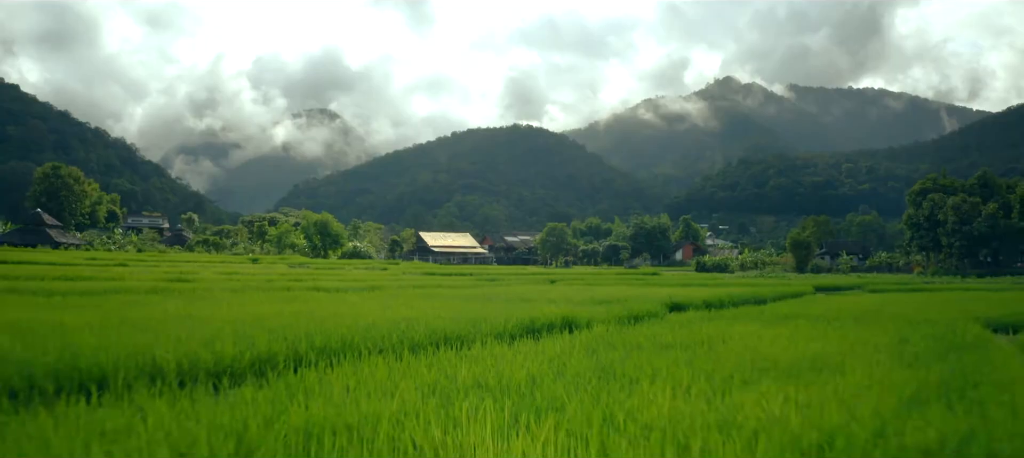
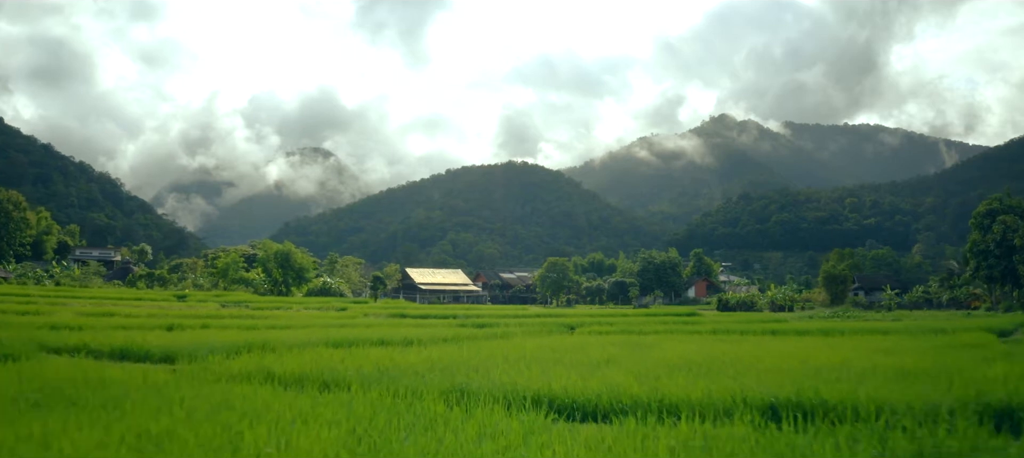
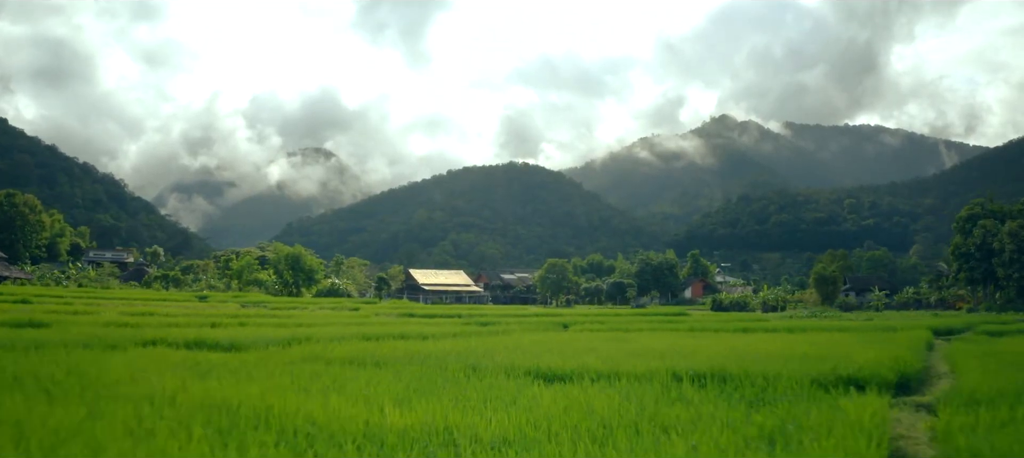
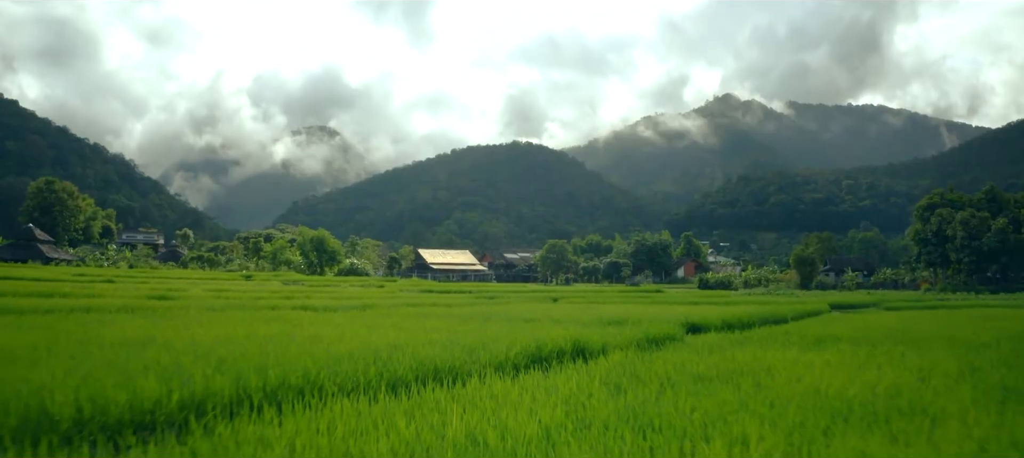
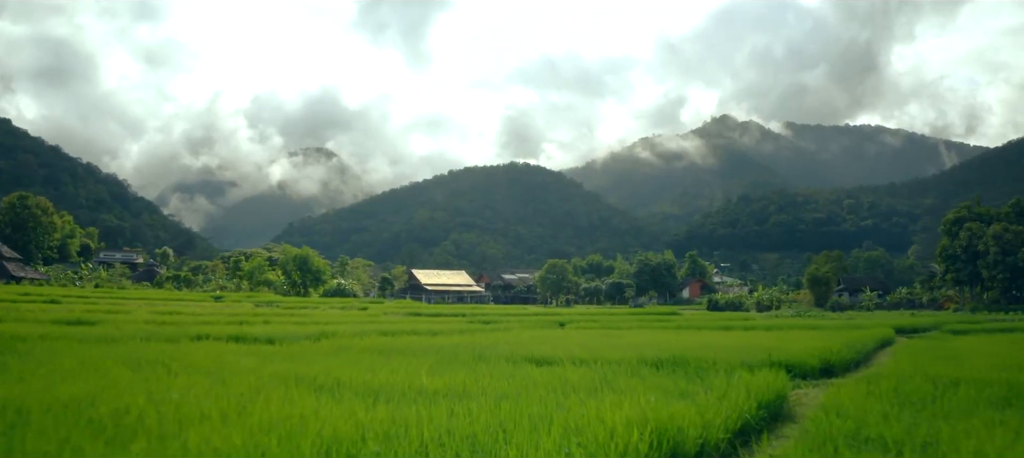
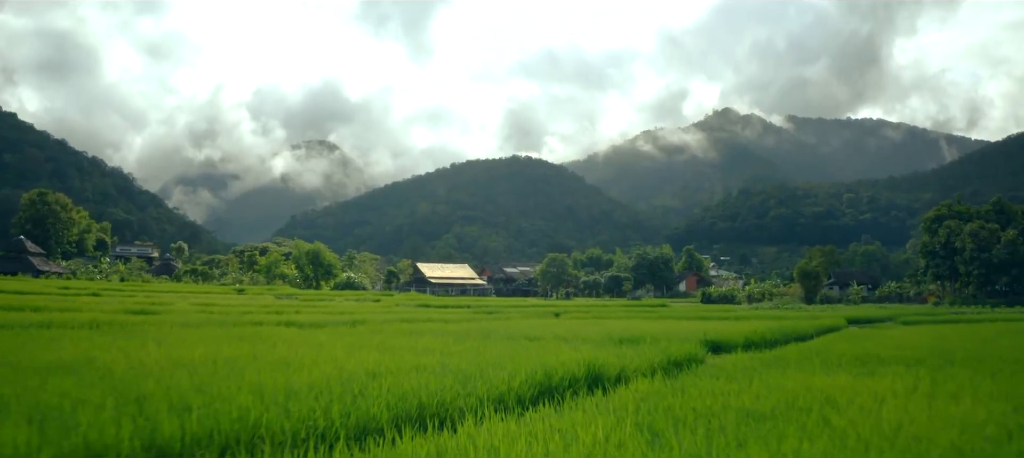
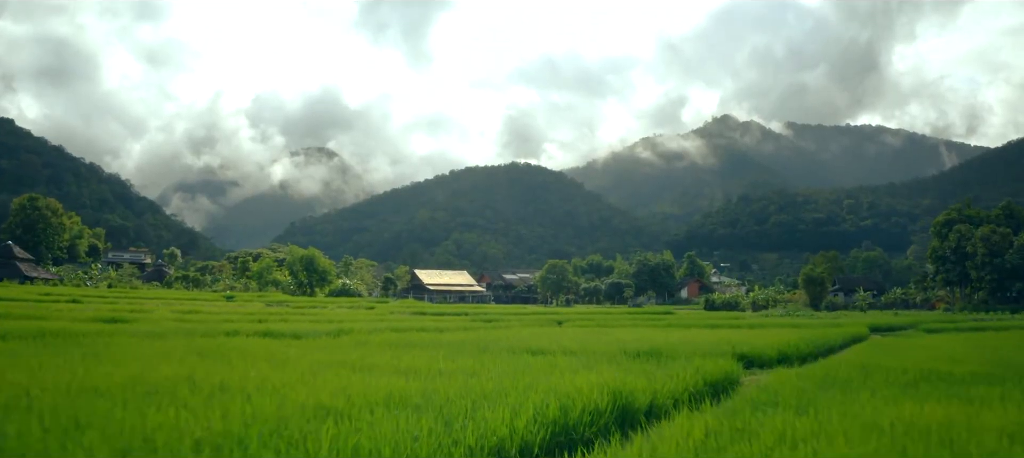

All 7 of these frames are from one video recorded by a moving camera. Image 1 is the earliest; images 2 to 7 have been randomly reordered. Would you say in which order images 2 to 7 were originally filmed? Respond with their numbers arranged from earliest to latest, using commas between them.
4, 6, 7, 5, 3, 2
